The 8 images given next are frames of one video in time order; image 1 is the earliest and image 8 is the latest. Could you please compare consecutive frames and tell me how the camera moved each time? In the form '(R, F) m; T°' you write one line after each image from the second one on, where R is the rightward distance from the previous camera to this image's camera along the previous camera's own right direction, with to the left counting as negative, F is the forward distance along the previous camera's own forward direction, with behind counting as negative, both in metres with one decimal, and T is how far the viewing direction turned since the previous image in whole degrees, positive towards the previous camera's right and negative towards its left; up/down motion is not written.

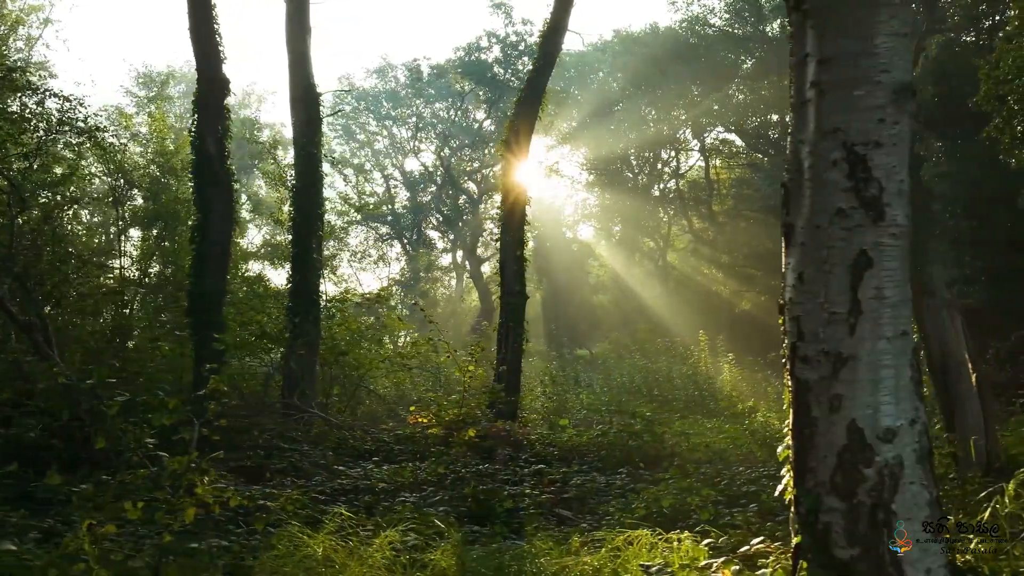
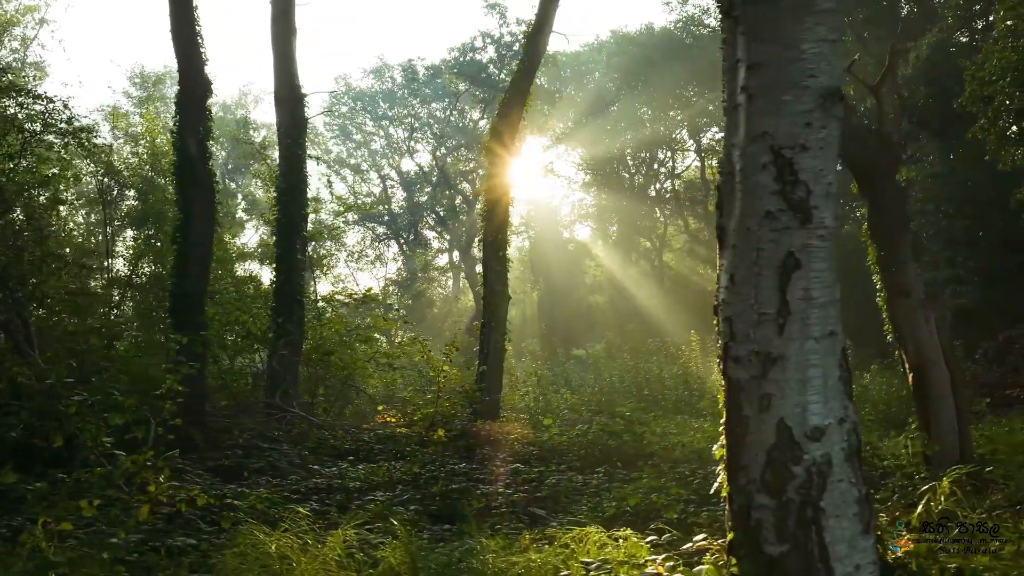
(+0.3, -0.1) m; 0°
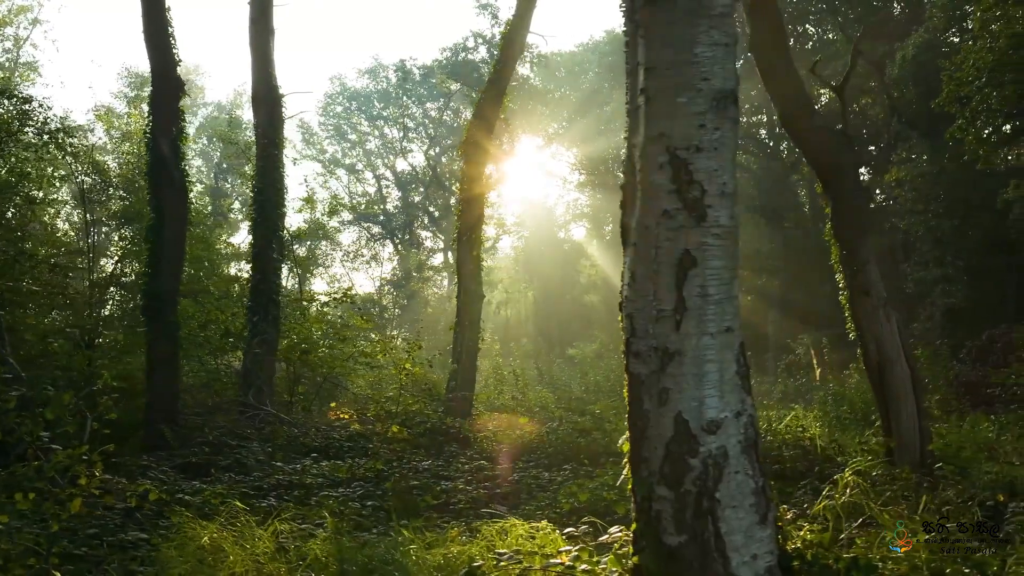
(+0.4, -0.1) m; 0°
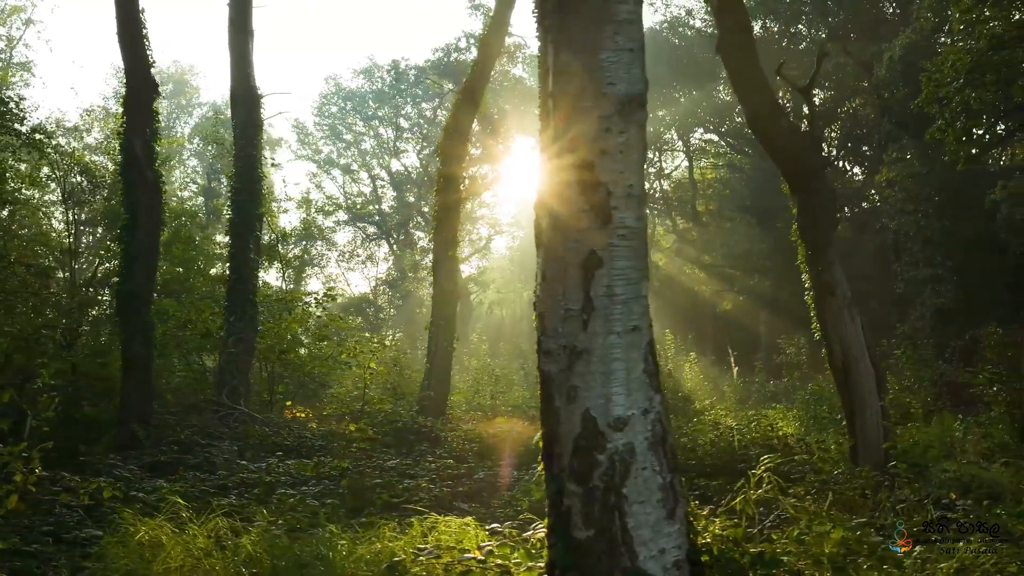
(+0.4, -0.1) m; 0°
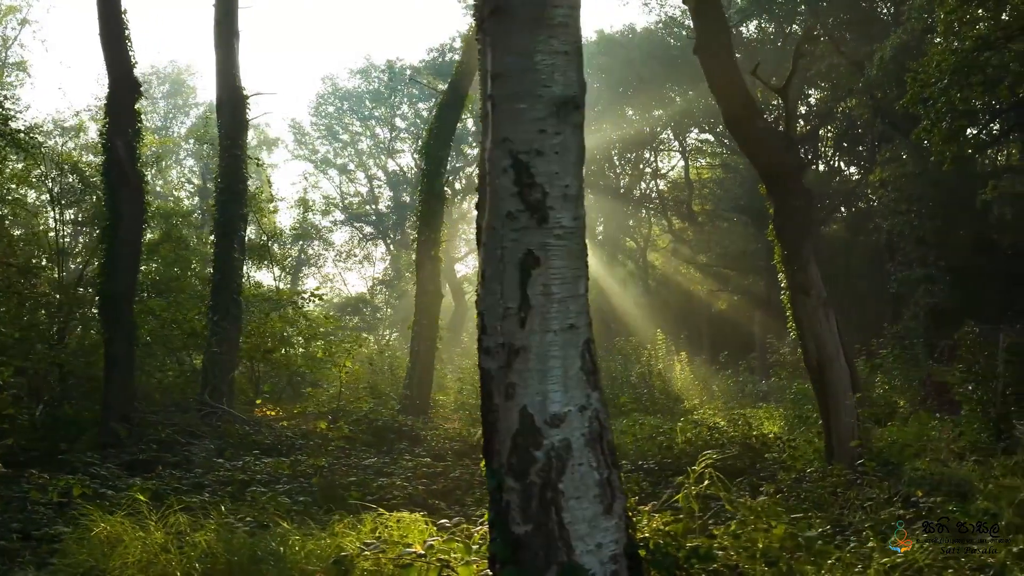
(+0.3, -0.1) m; 0°
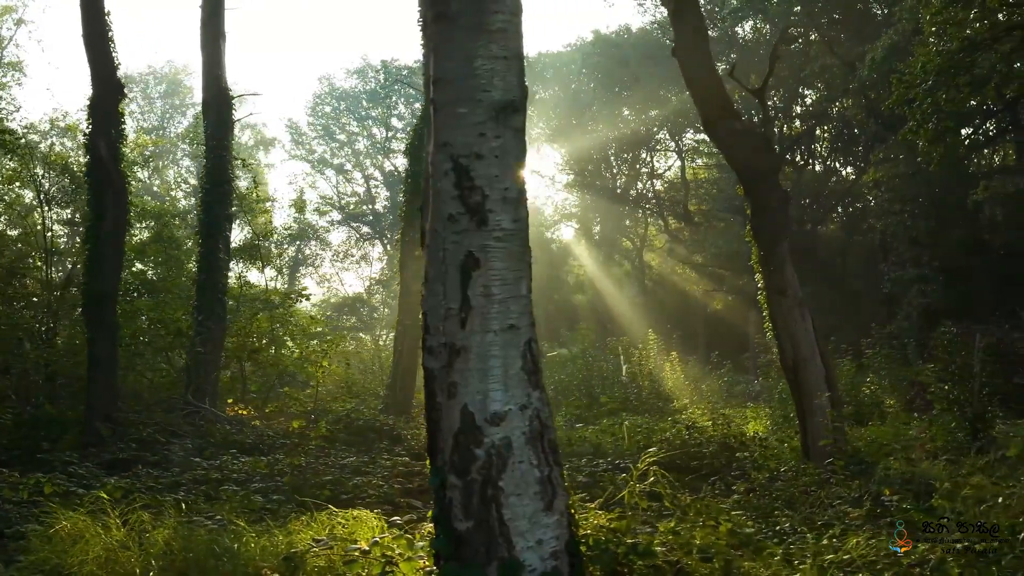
(+0.3, -0.1) m; 0°
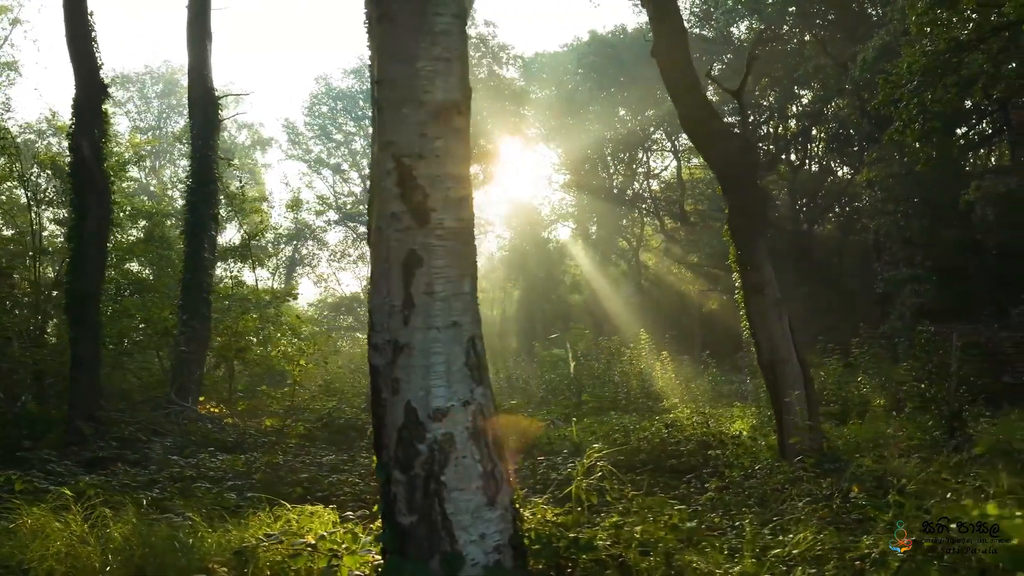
(+0.3, -0.1) m; 0°
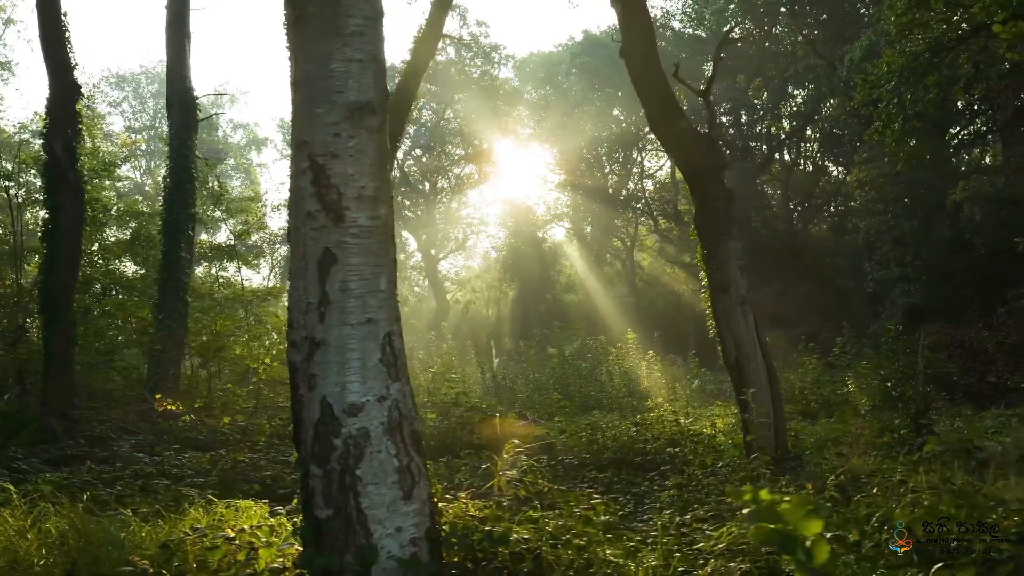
(+0.4, -0.1) m; 0°
